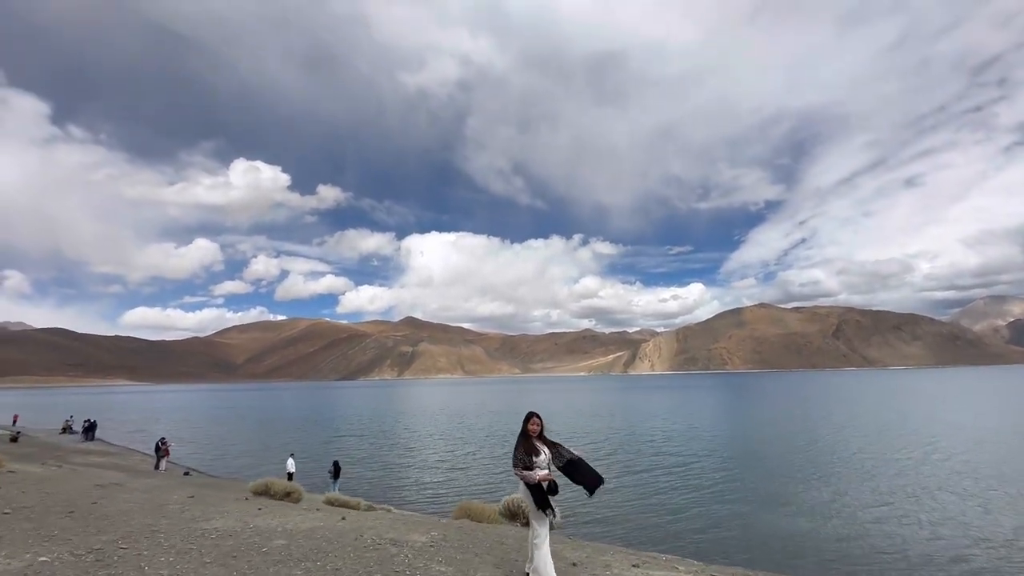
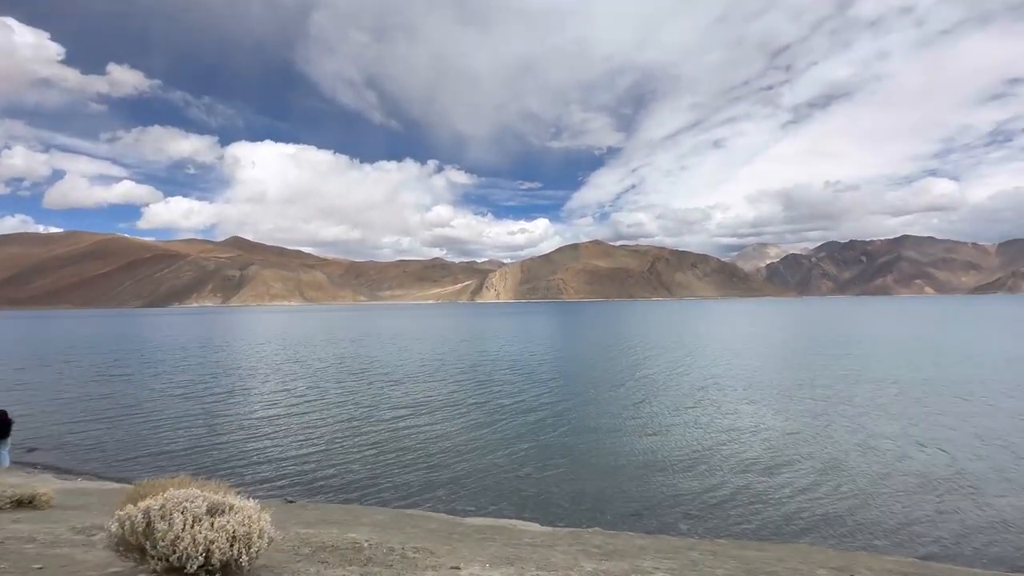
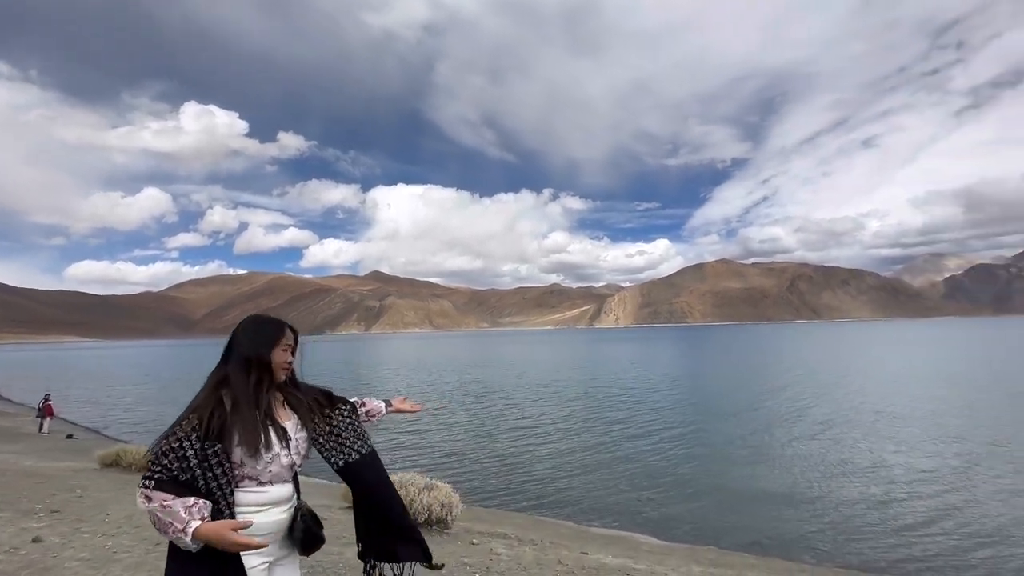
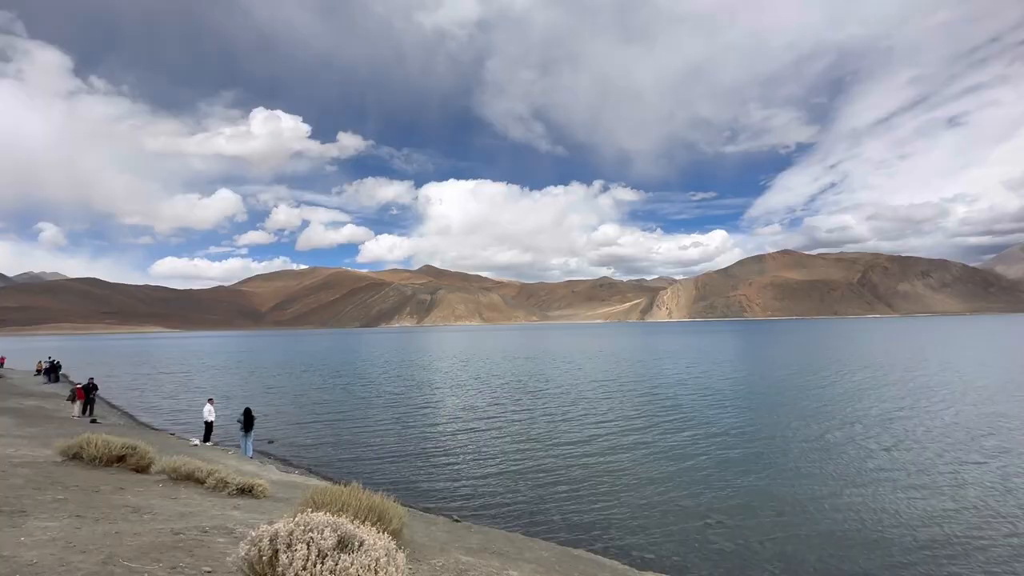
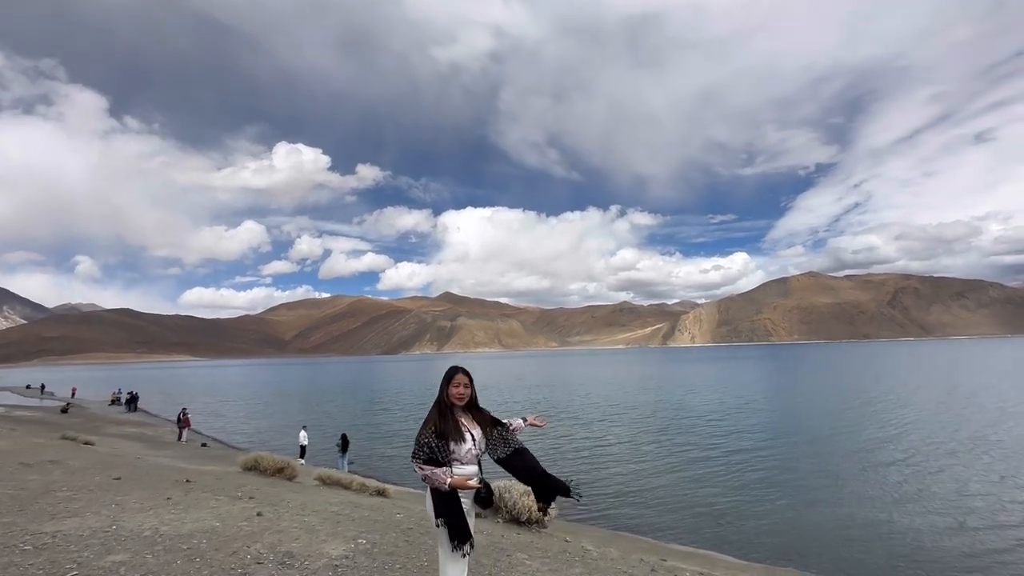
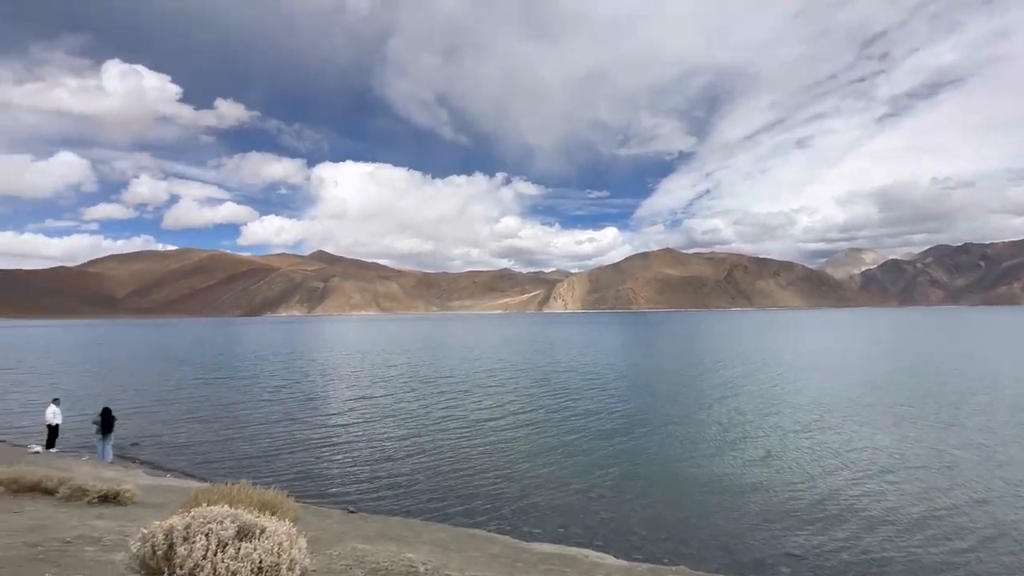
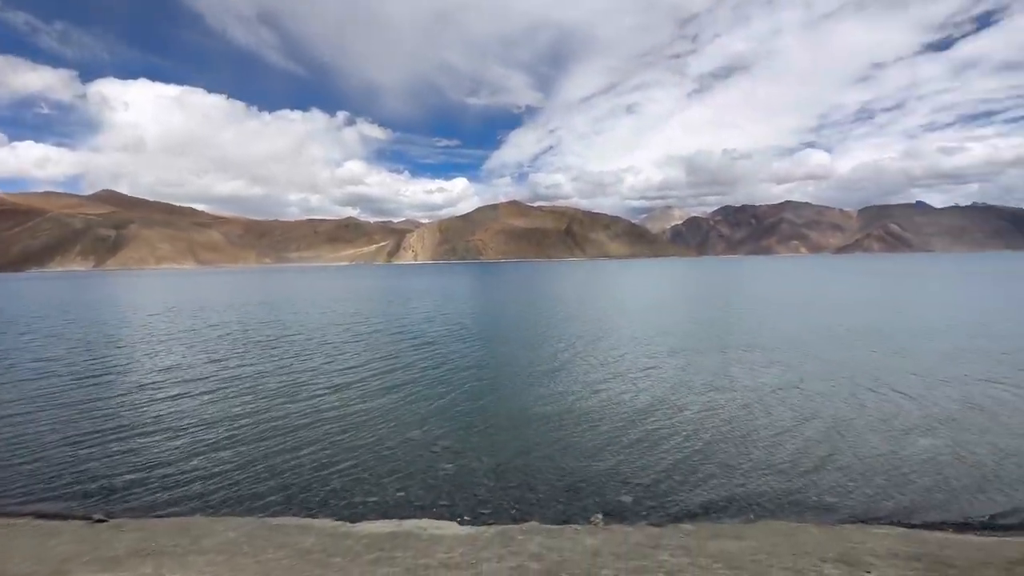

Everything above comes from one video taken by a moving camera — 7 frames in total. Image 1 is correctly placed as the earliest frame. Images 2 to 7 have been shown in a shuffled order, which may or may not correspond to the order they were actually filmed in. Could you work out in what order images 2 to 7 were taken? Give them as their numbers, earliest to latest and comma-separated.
5, 3, 2, 6, 4, 7
